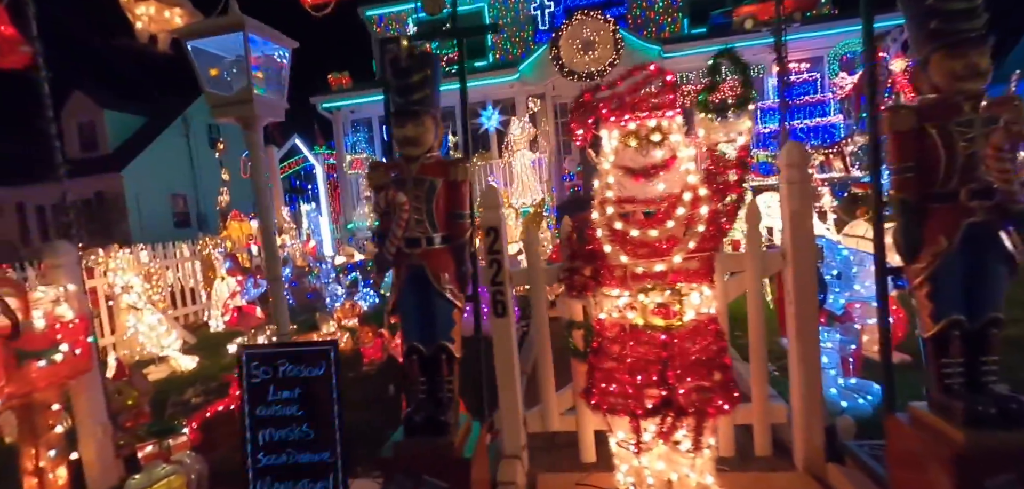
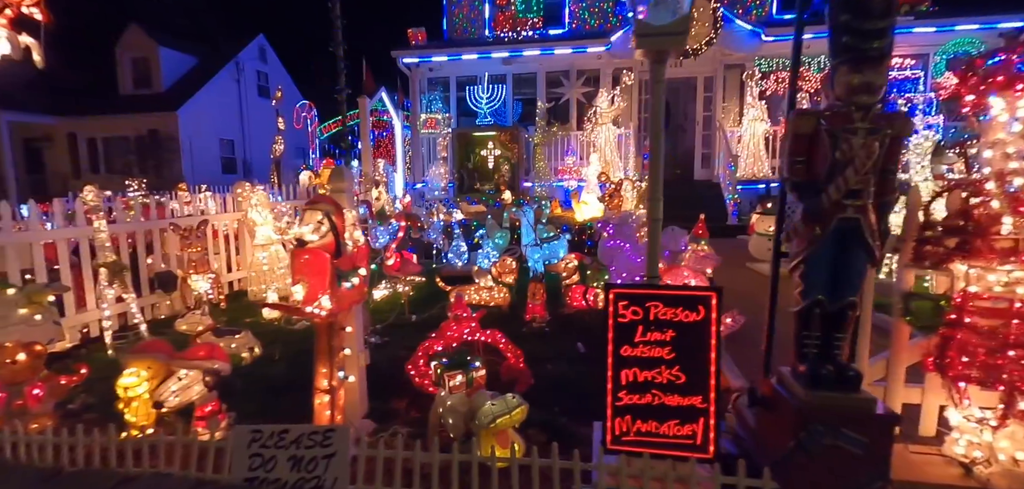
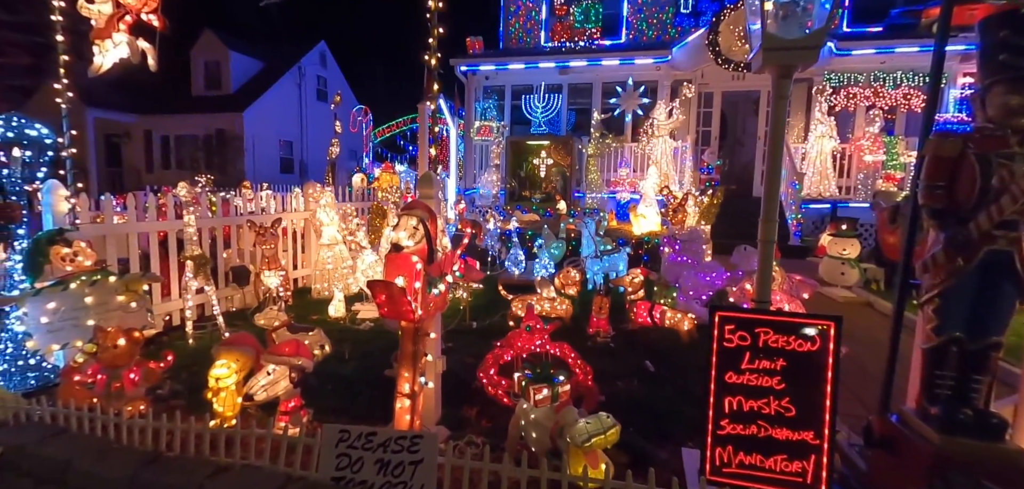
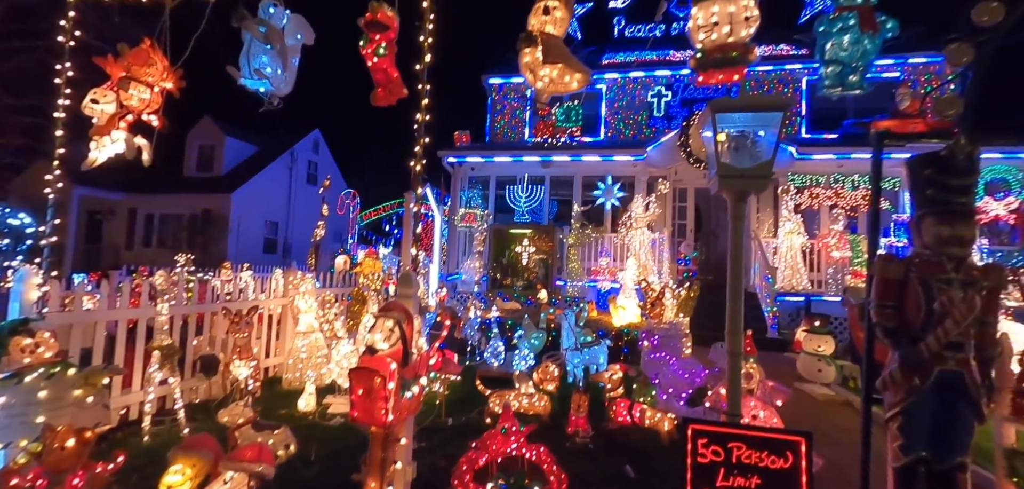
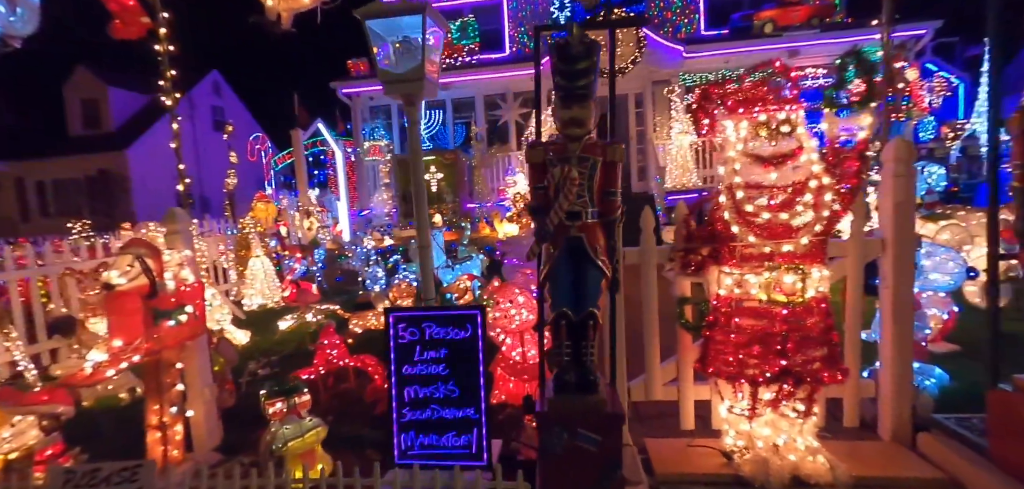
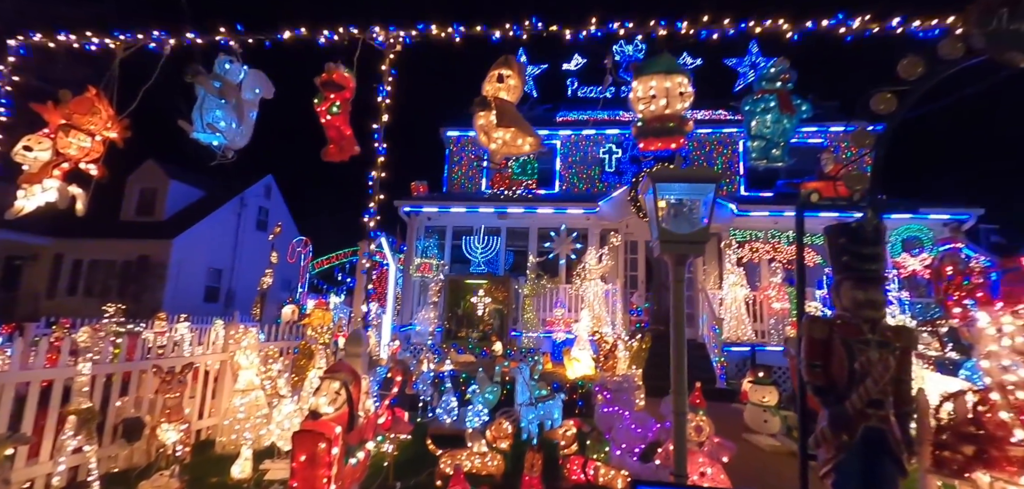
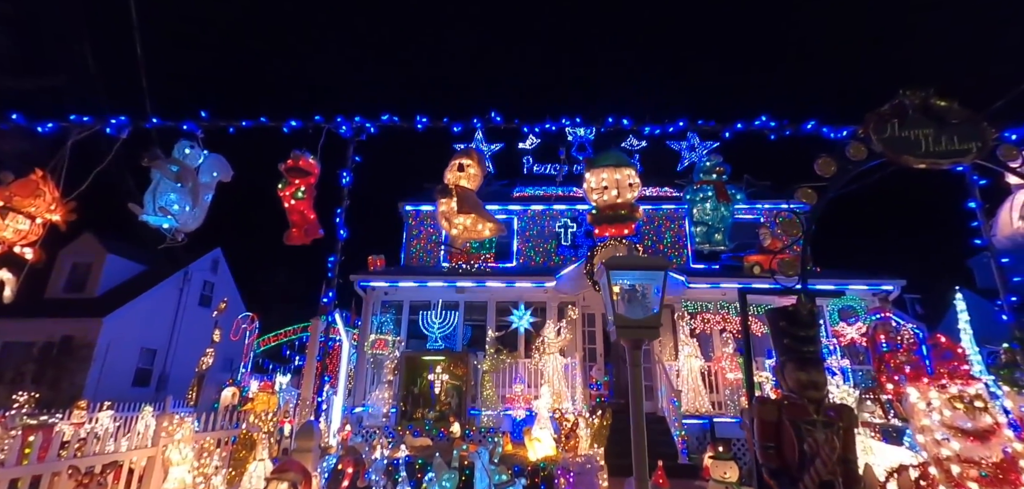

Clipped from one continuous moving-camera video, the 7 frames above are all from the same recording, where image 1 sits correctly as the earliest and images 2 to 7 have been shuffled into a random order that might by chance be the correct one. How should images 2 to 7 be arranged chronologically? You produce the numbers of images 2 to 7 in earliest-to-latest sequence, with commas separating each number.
5, 2, 3, 4, 6, 7
